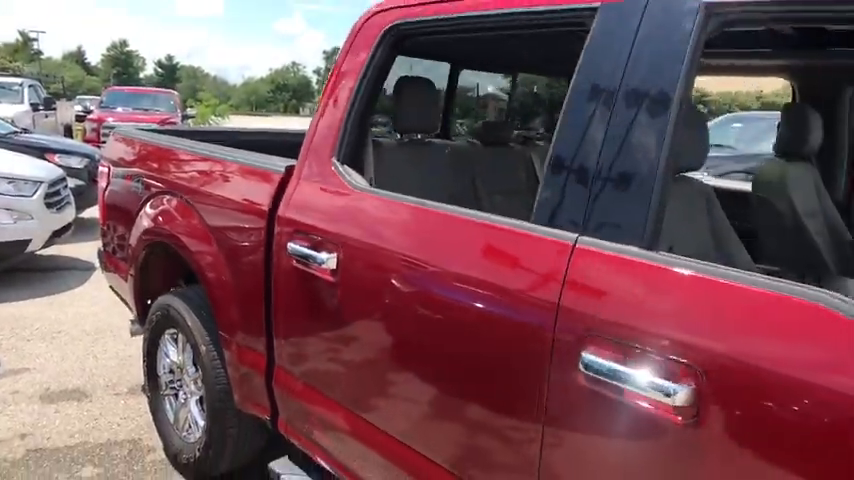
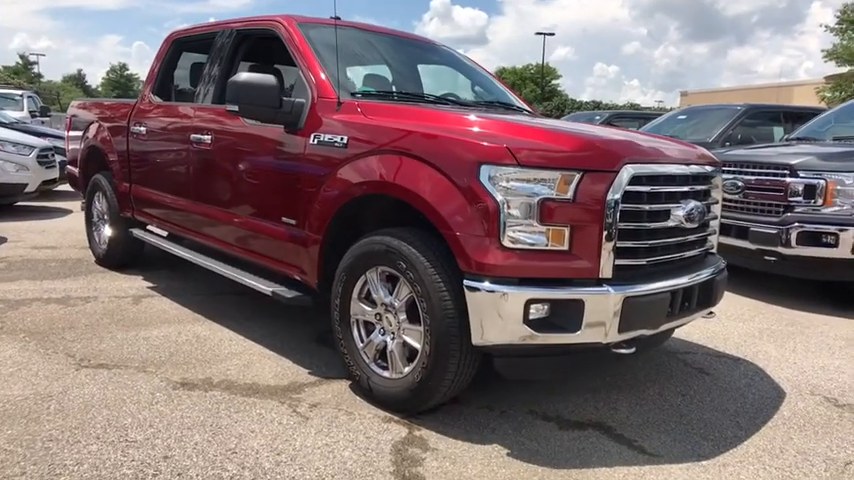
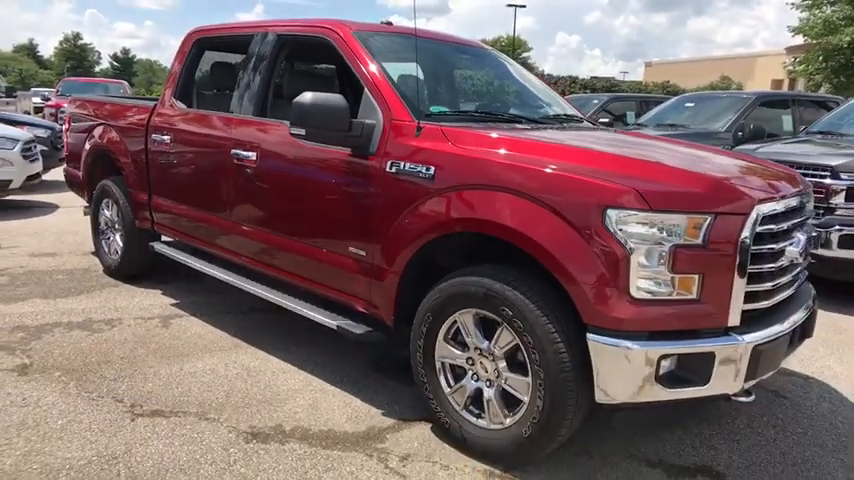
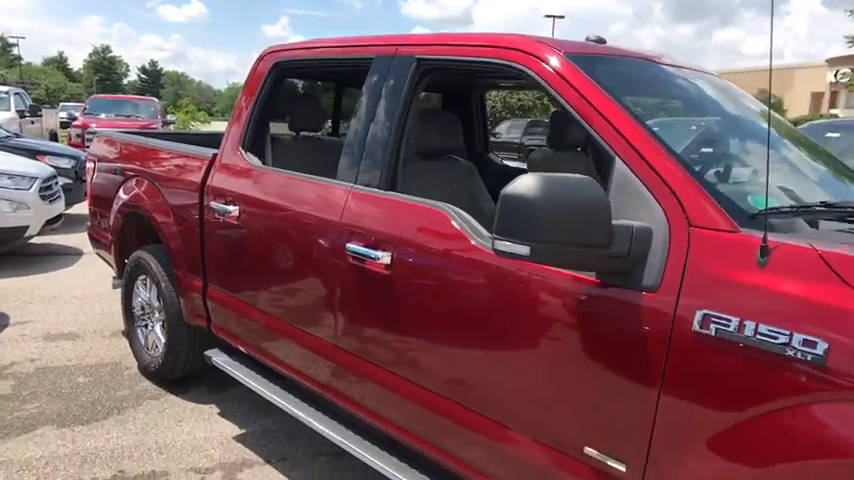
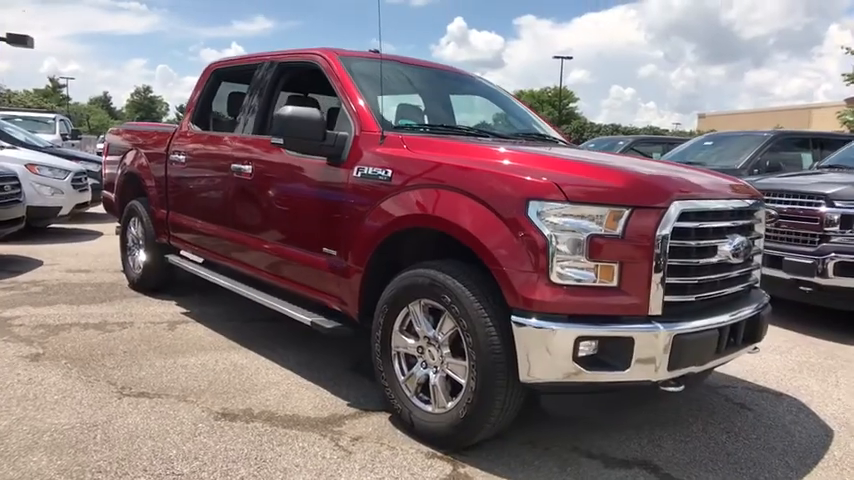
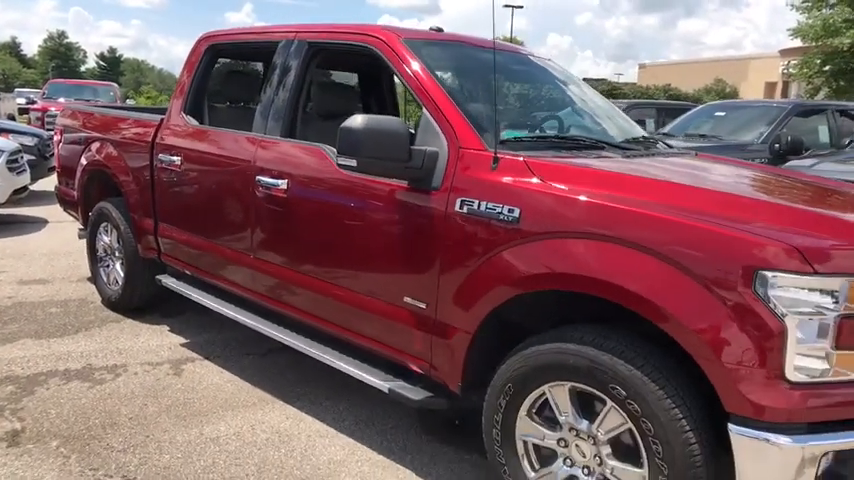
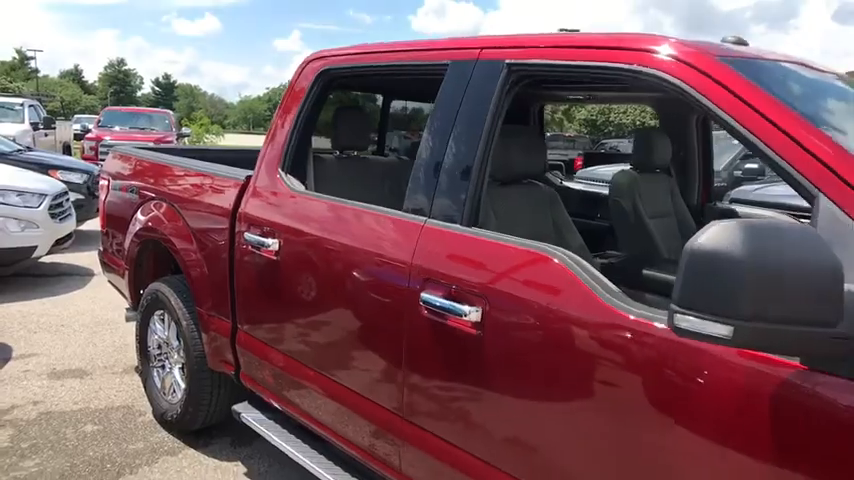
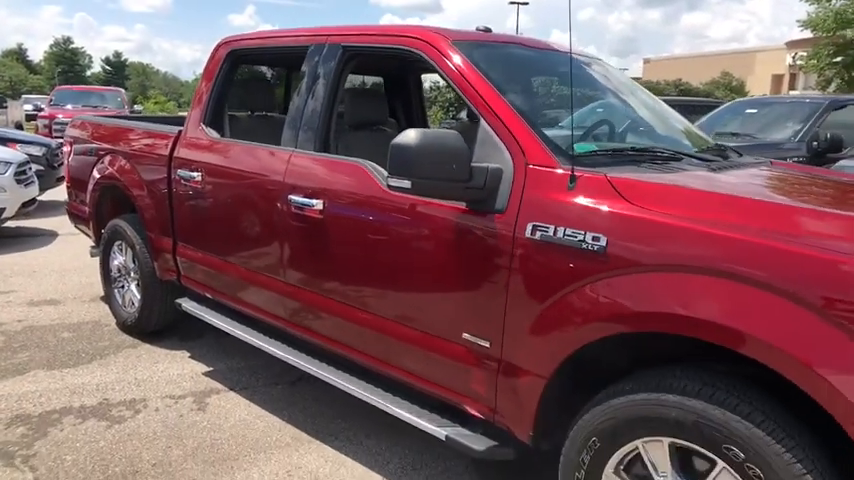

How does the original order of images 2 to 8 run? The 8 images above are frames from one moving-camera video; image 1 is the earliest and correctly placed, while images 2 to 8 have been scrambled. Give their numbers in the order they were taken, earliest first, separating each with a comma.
7, 4, 8, 6, 3, 5, 2
